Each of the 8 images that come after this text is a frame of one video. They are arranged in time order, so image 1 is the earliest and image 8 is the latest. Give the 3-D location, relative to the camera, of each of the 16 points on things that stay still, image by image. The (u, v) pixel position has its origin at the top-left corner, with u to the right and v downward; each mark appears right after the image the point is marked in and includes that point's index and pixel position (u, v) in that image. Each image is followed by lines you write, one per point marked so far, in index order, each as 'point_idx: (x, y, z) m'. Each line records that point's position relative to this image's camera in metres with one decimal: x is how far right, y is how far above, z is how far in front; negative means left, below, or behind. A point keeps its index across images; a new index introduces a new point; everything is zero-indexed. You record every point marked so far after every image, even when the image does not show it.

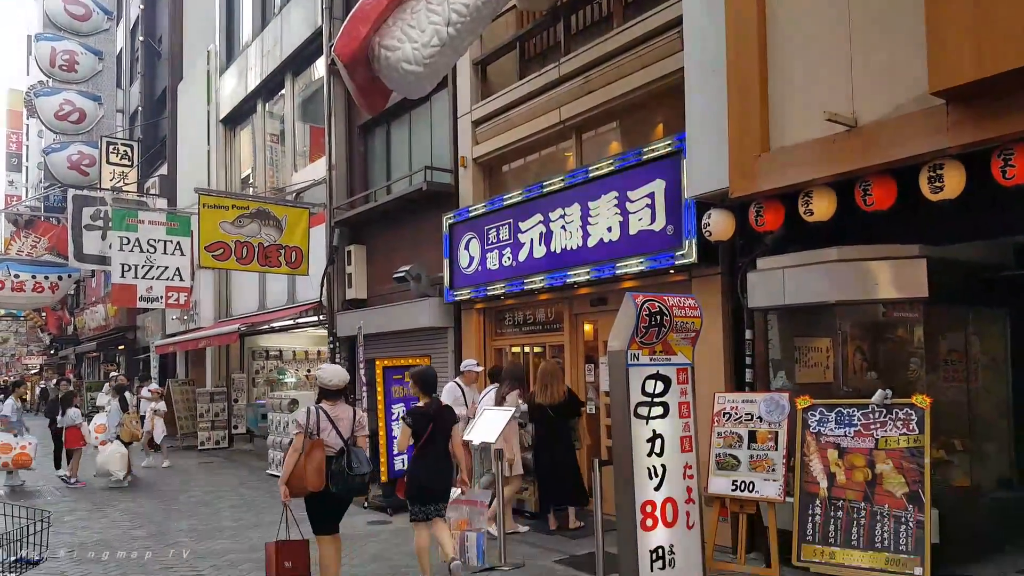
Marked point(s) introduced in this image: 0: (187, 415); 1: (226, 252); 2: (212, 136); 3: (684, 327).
0: (-6.9, -2.7, +15.6) m
1: (-4.3, +0.6, +11.2) m
2: (-7.3, +3.7, +18.3) m
3: (+1.1, -0.3, +4.9) m
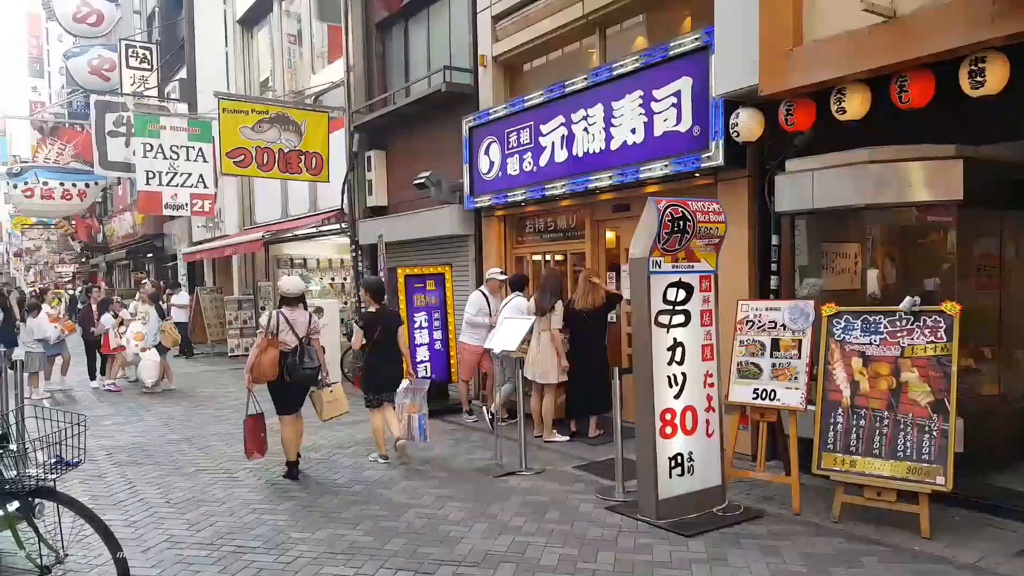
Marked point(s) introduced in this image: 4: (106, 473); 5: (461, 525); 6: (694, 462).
0: (-6.4, -0.7, +16.0) m
1: (-4.0, +1.9, +11.1) m
2: (-6.8, +6.0, +17.7) m
3: (+1.3, +0.4, +4.8) m
4: (-3.5, -1.6, +6.3) m
5: (-0.3, -1.5, +4.8) m
6: (+1.2, -1.1, +4.8) m
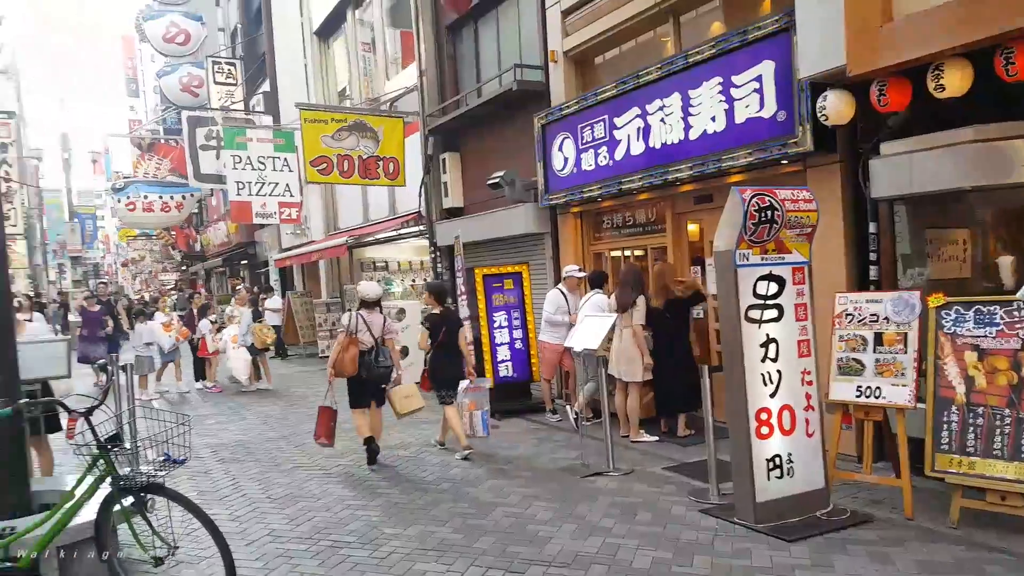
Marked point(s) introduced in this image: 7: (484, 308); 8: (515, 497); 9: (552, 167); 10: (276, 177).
0: (-4.6, -0.8, +16.5) m
1: (-2.8, +1.9, +11.4) m
2: (-5.0, +5.9, +18.3) m
3: (+1.8, +0.4, +4.5) m
4: (-2.7, -1.7, +6.6) m
5: (+0.2, -1.5, +4.8) m
6: (+1.7, -1.1, +4.6) m
7: (-0.3, -0.2, +8.6) m
8: (0.0, -1.5, +5.4) m
9: (+0.5, +1.5, +8.9) m
10: (-5.1, +2.4, +16.1) m
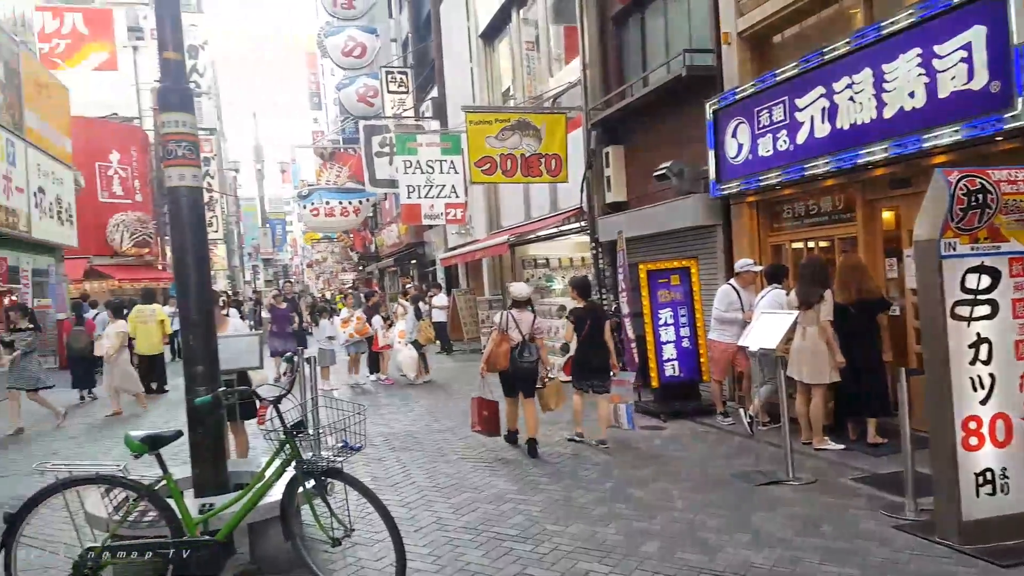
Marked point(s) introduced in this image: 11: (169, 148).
0: (-1.0, -0.7, +17.0) m
1: (-0.3, +1.9, +11.6) m
2: (-1.0, +6.0, +18.8) m
3: (+2.7, +0.4, +3.9) m
4: (-1.2, -1.6, +6.9) m
5: (+1.3, -1.5, +4.5) m
6: (+2.7, -1.0, +4.0) m
7: (+1.5, -0.2, +8.4) m
8: (+1.2, -1.5, +5.2) m
9: (+2.5, +1.5, +8.5) m
10: (-1.6, +2.5, +16.7) m
11: (-2.0, +0.8, +4.2) m
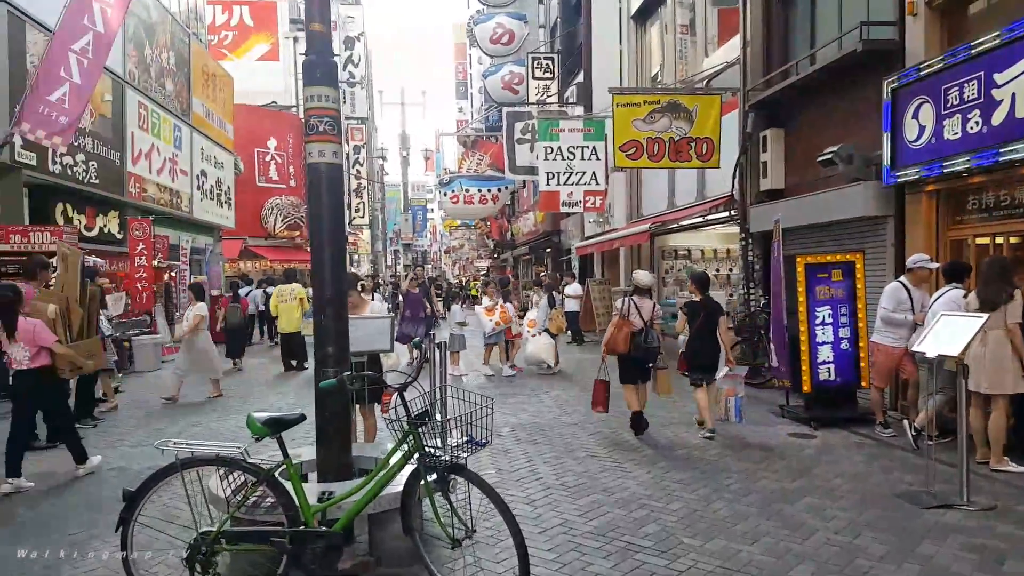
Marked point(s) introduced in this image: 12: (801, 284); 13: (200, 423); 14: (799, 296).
0: (+2.1, -0.5, +16.6) m
1: (+1.9, +2.1, +11.1) m
2: (+2.6, +6.2, +18.3) m
3: (+3.4, +0.4, +3.1) m
4: (0.0, -1.5, +6.8) m
5: (+2.0, -1.5, +4.0) m
6: (+3.3, -1.1, +3.2) m
7: (+3.0, -0.1, +7.7) m
8: (+2.1, -1.5, +4.6) m
9: (+4.0, +1.5, +7.6) m
10: (+1.6, +2.7, +16.4) m
11: (-1.2, +0.9, +4.2) m
12: (+3.0, 0.0, +7.7) m
13: (-3.5, -1.5, +8.3) m
14: (+3.0, -0.1, +7.7) m
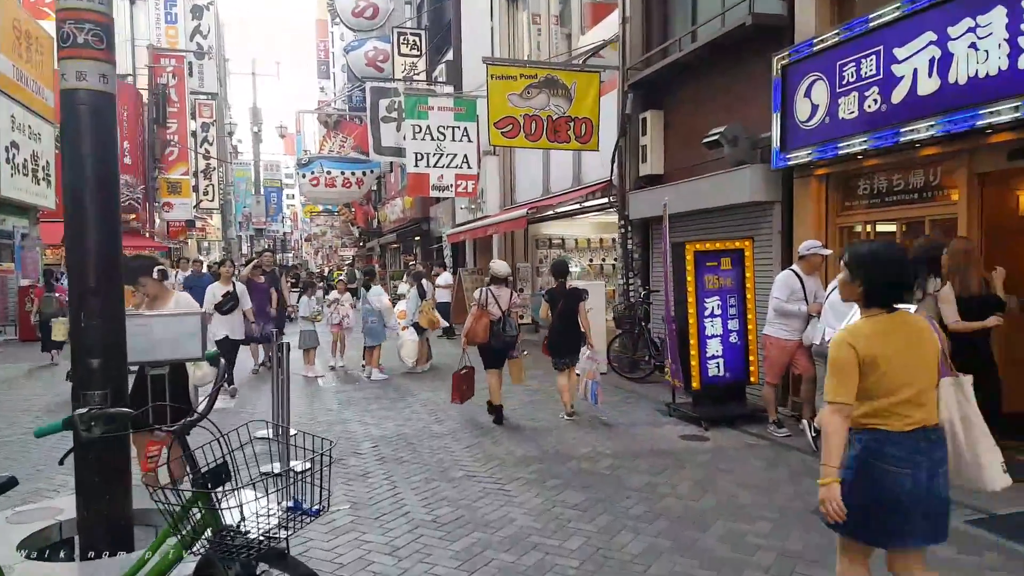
0: (-0.7, -0.3, +15.7) m
1: (0.0, +2.2, +10.3) m
2: (-0.5, +6.5, +17.4) m
3: (+2.9, +0.4, +2.6) m
4: (-1.1, -1.4, +5.7) m
5: (+1.4, -1.4, +3.3) m
6: (+2.8, -1.0, +2.7) m
7: (+1.7, 0.0, +7.1) m
8: (+1.3, -1.4, +3.9) m
9: (+2.7, +1.6, +7.2) m
10: (-1.2, +2.9, +15.3) m
11: (-1.8, +1.0, +3.0) m
12: (+1.7, +0.1, +7.1) m
13: (-4.8, -1.4, +6.6) m
14: (+1.7, 0.0, +7.1) m
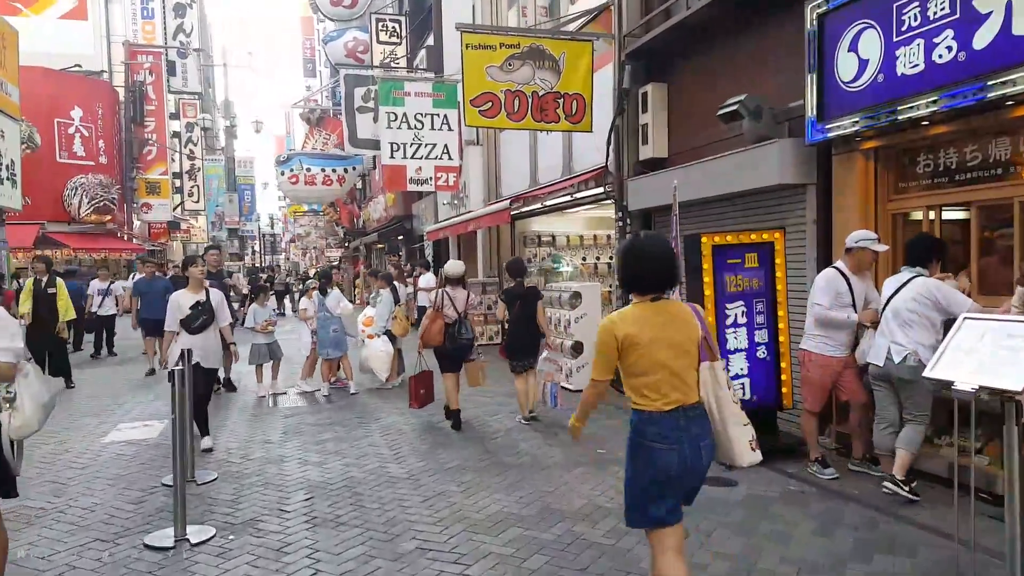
0: (-1.0, -0.3, +14.3) m
1: (-0.2, +2.2, +8.8) m
2: (-0.9, +6.4, +16.0) m
3: (+2.7, +0.4, +1.2) m
4: (-1.3, -1.4, +4.3) m
5: (+1.3, -1.5, +1.9) m
6: (+2.7, -1.1, +1.3) m
7: (+1.5, -0.1, +5.7) m
8: (+1.2, -1.4, +2.5) m
9: (+2.5, +1.6, +5.8) m
10: (-1.5, +2.9, +13.9) m
11: (-1.9, +0.9, +1.5) m
12: (+1.5, +0.1, +5.7) m
13: (-5.0, -1.5, +5.2) m
14: (+1.5, 0.0, +5.7) m
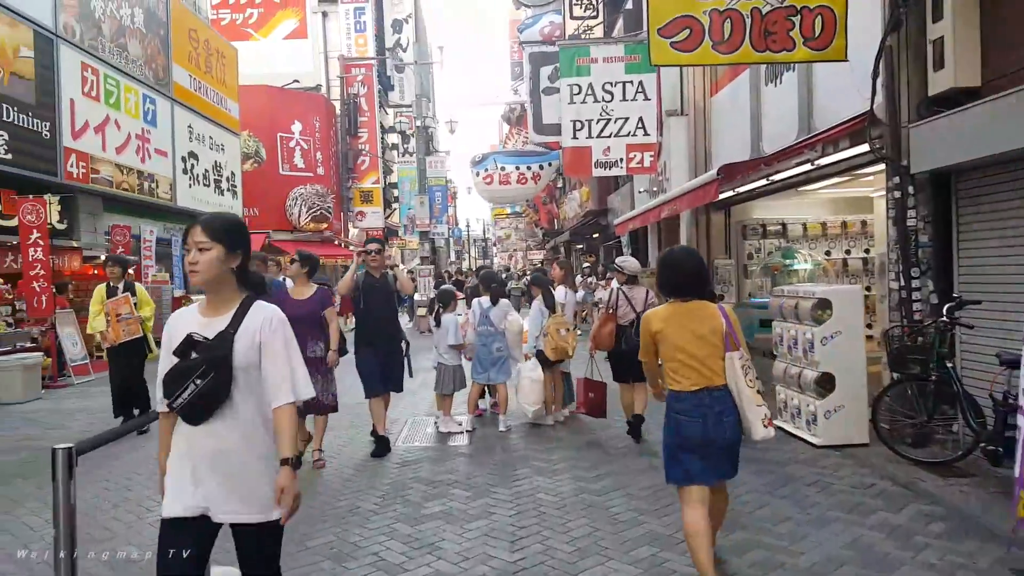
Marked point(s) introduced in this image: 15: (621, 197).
0: (+2.3, -0.4, +11.6) m
1: (+1.5, +2.1, +6.2) m
2: (+2.9, +6.3, +13.2) m
3: (+2.2, +0.4, -2.0) m
4: (-0.8, -1.5, +2.1) m
5: (+0.9, -1.5, -1.0) m
6: (+2.1, -1.0, -1.9) m
7: (+2.3, -0.1, +2.6) m
8: (+1.0, -1.4, -0.3) m
9: (+3.2, +1.6, +2.5) m
10: (+1.7, +2.8, +11.4) m
11: (-2.2, +0.9, -0.4) m
12: (+2.3, +0.1, +2.6) m
13: (-4.1, -1.5, +4.0) m
14: (+2.3, 0.0, +2.6) m
15: (+2.5, +2.1, +17.0) m
